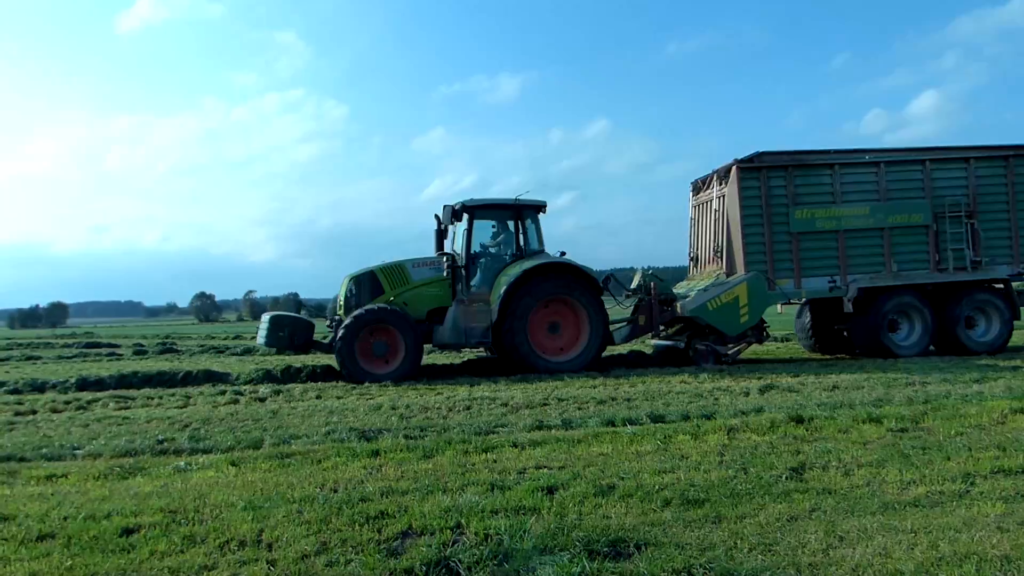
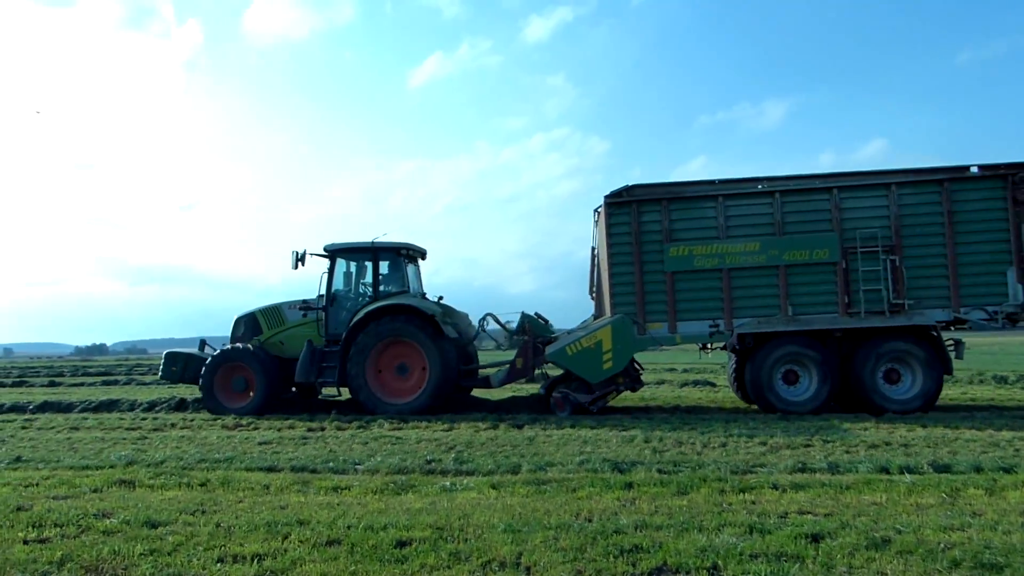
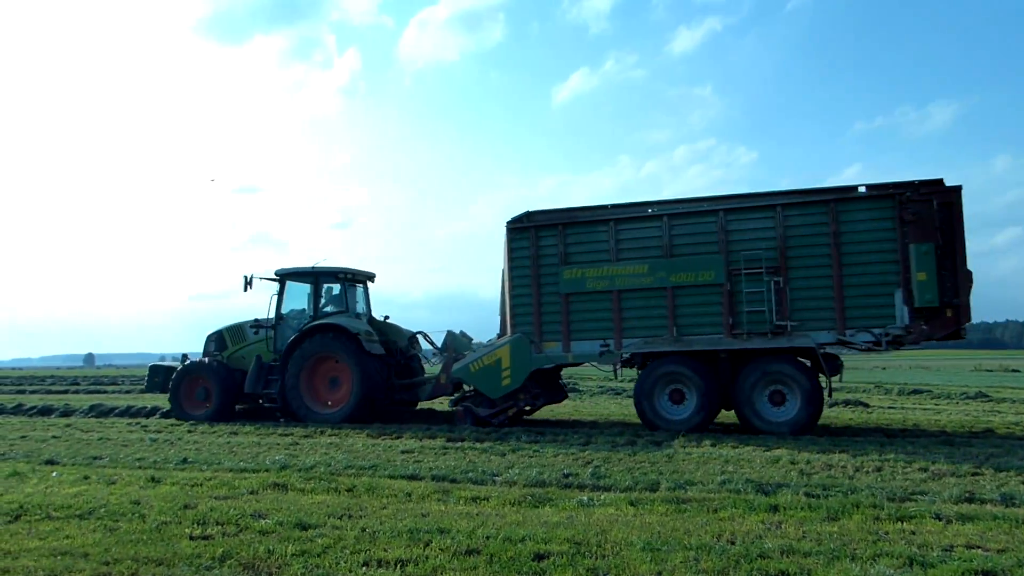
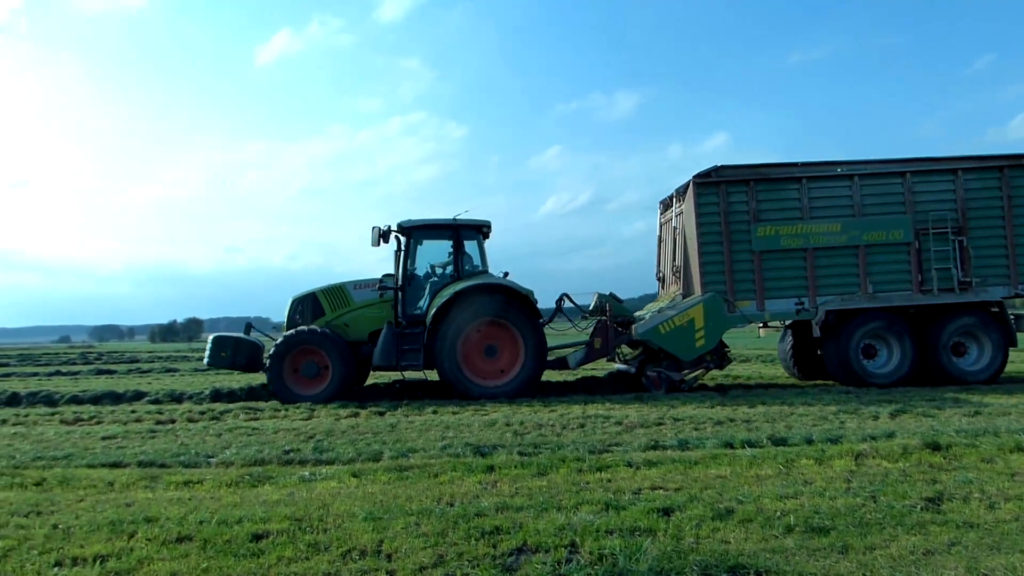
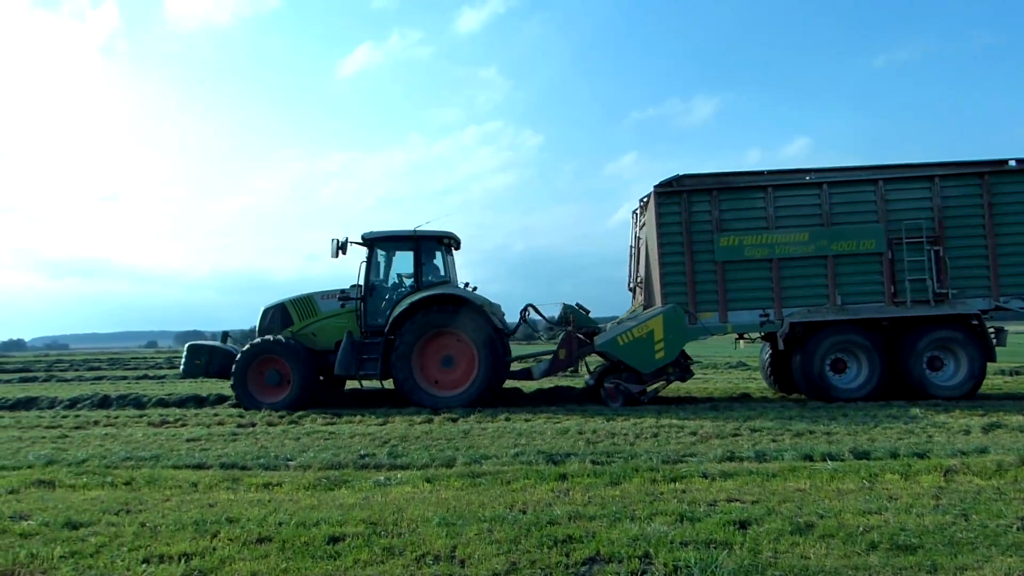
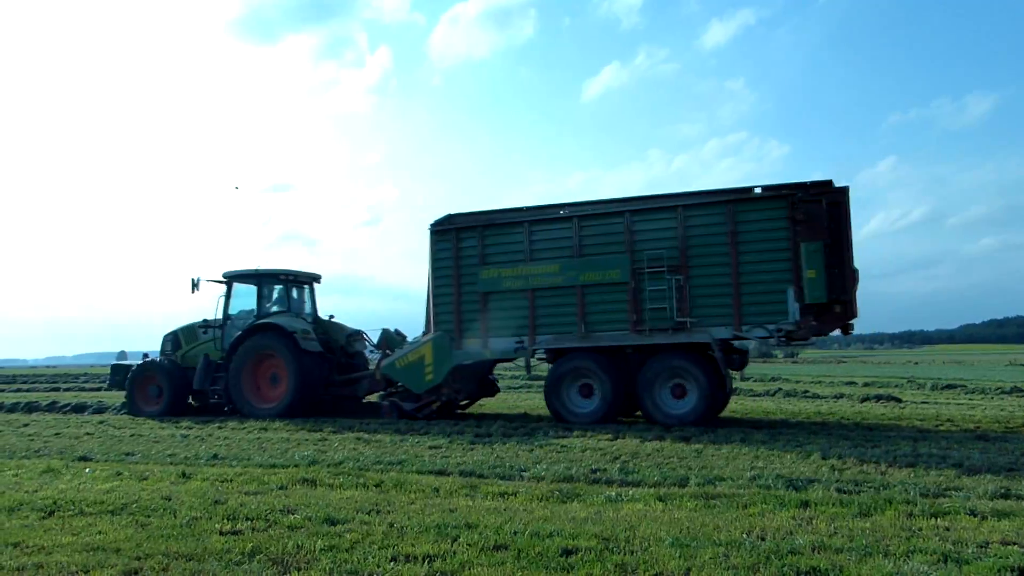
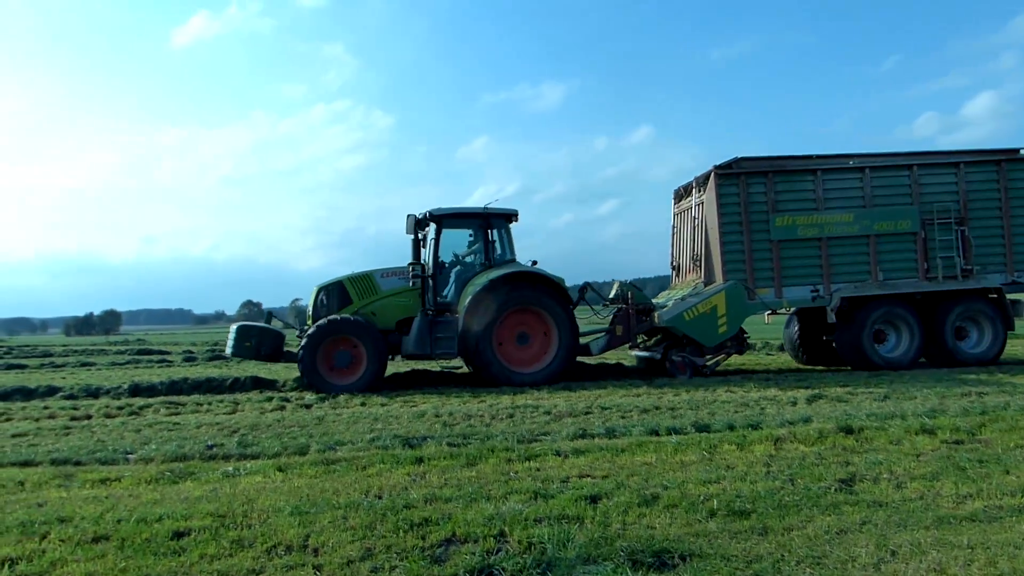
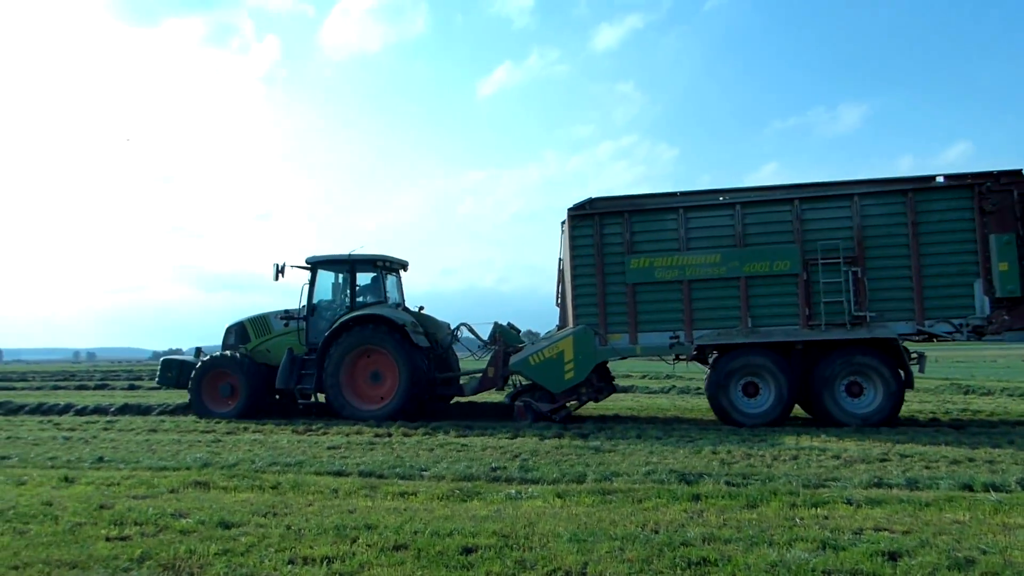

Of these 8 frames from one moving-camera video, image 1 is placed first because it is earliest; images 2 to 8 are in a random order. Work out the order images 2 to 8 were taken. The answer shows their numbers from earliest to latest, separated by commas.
7, 4, 5, 2, 8, 3, 6
